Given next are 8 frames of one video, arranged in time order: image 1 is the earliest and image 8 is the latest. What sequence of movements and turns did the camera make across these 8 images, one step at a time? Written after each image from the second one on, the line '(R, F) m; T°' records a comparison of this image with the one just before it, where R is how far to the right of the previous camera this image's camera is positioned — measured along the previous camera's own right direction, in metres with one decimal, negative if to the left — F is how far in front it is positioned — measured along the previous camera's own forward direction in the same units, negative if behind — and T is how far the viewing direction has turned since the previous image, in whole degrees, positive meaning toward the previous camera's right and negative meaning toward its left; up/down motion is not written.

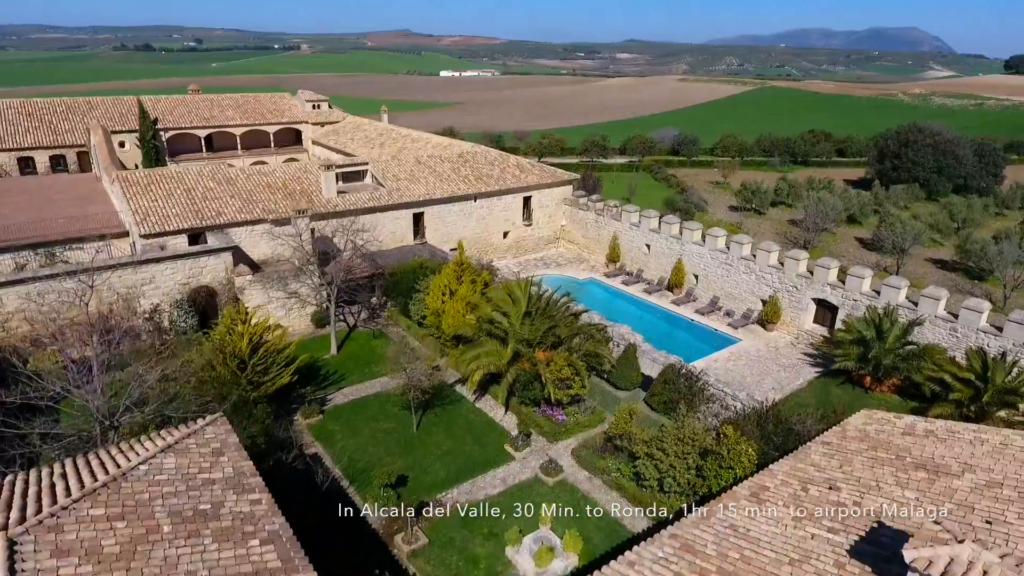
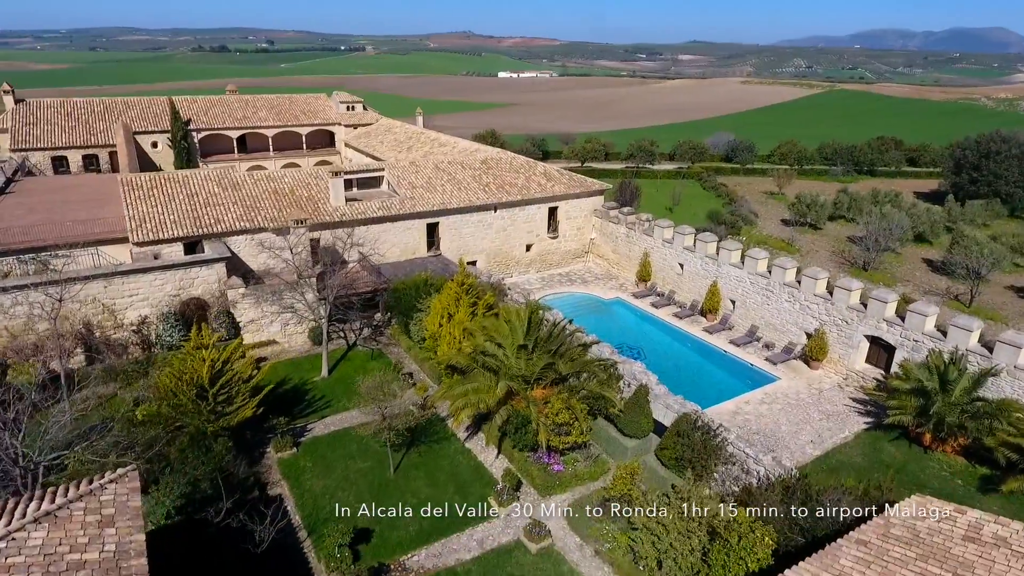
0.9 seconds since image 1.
(+1.2, +1.7) m; -5°
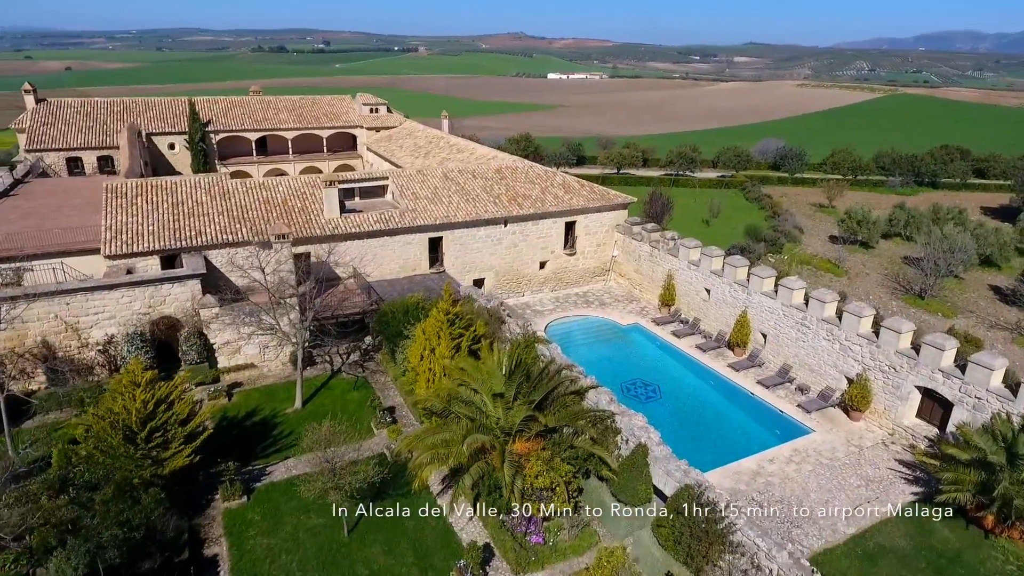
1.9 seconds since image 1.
(+1.2, +1.9) m; -4°
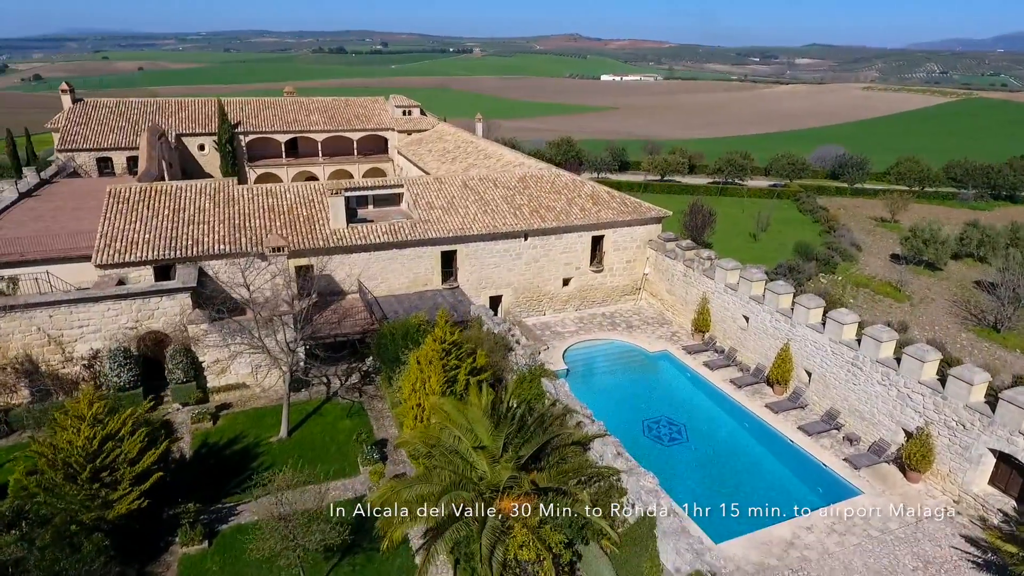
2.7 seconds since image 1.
(+0.9, +1.6) m; -4°
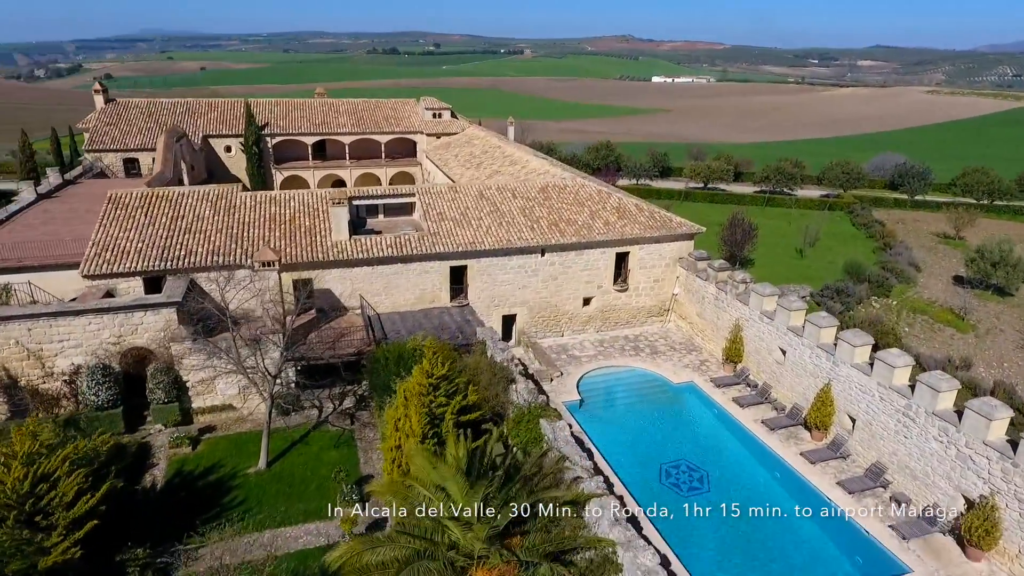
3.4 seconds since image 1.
(+0.9, +1.4) m; -4°
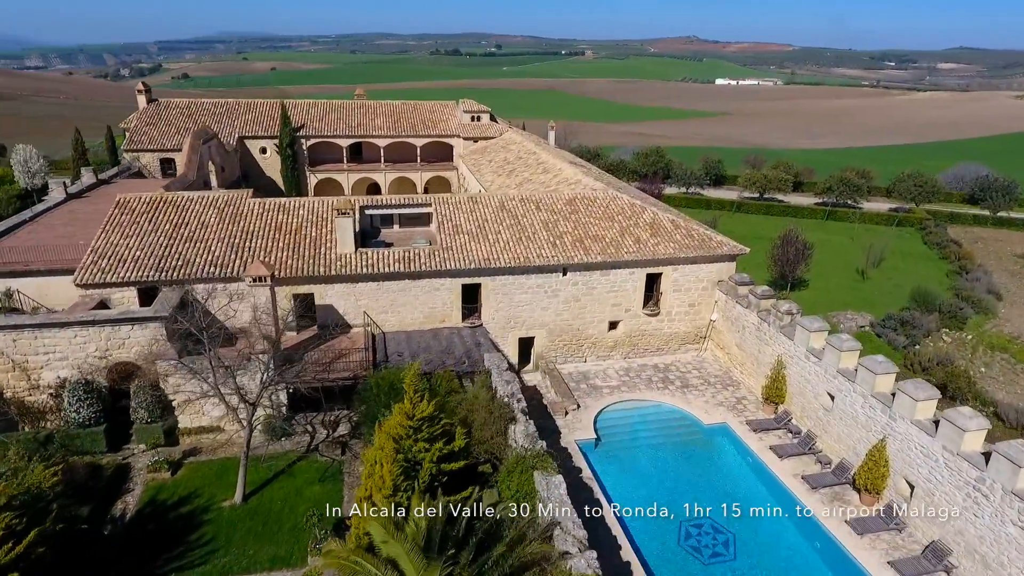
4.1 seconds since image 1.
(+0.9, +1.5) m; -5°
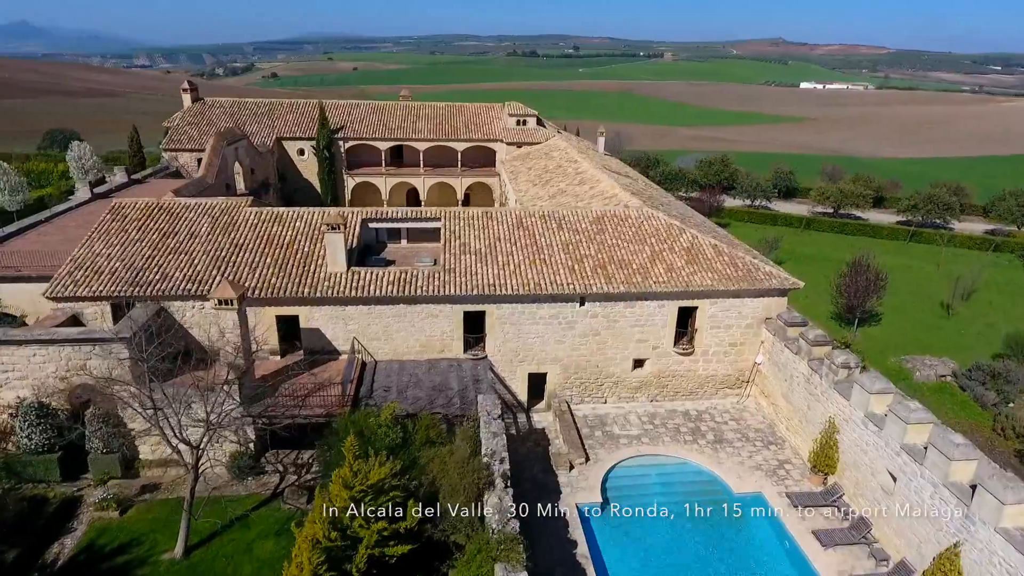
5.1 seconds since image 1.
(+1.3, +2.0) m; -6°
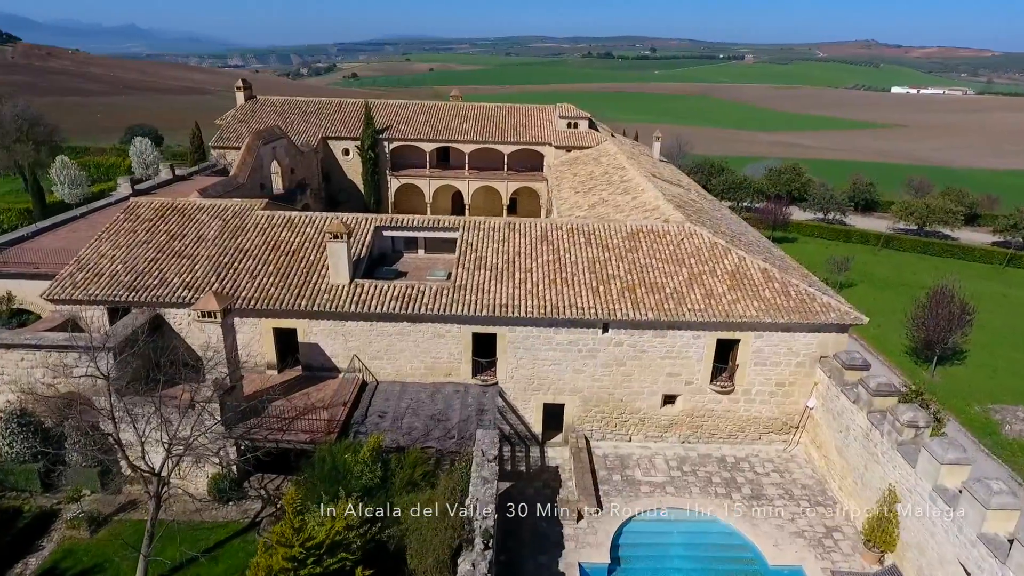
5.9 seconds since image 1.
(+1.0, +1.4) m; -6°
